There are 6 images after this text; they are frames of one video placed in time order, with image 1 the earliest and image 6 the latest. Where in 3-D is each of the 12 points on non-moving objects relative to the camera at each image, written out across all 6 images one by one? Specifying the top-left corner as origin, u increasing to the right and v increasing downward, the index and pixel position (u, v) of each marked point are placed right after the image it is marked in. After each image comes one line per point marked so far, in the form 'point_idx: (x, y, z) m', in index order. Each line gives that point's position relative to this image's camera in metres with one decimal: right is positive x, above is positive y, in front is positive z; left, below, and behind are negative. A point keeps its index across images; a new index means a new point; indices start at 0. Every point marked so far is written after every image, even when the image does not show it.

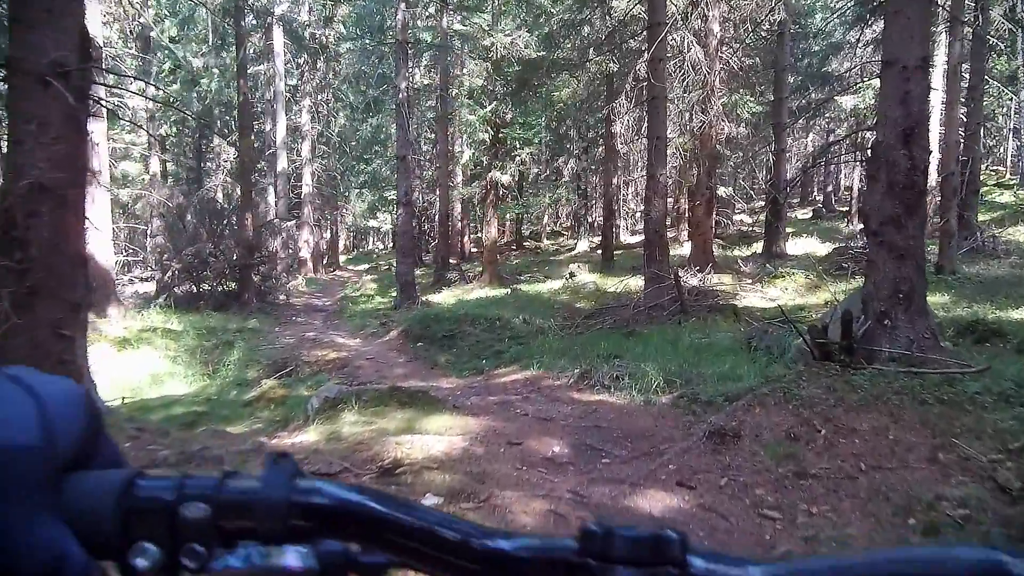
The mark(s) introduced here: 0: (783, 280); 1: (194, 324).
0: (+4.3, +0.1, +12.7) m
1: (-5.7, -0.7, +14.5) m
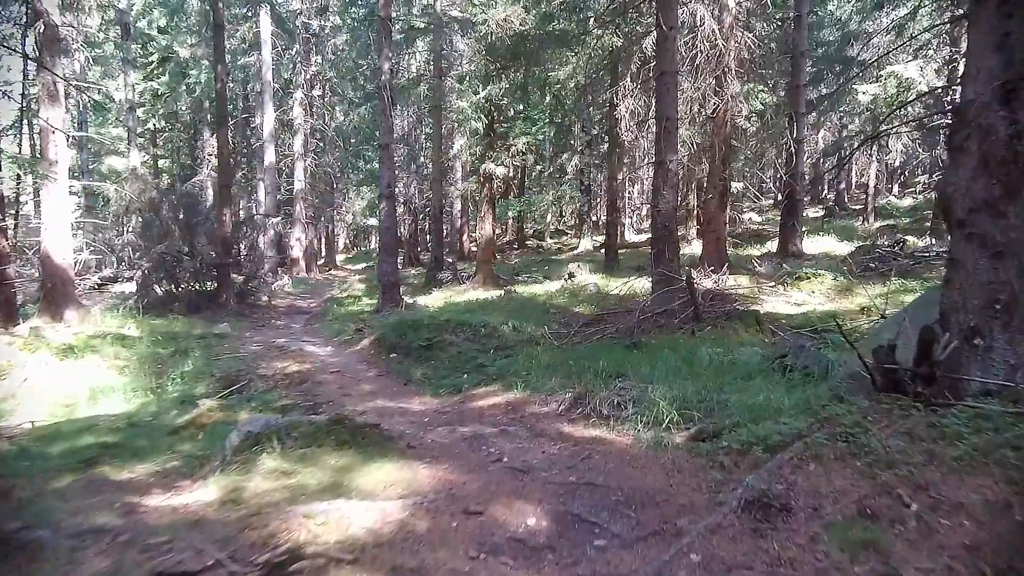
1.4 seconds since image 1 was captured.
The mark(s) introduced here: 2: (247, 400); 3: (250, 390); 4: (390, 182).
0: (+4.1, +0.1, +11.3) m
1: (-5.8, -0.7, +13.2) m
2: (-2.6, -1.1, +7.9) m
3: (-2.7, -1.1, +8.5) m
4: (-2.1, +1.8, +14.1) m
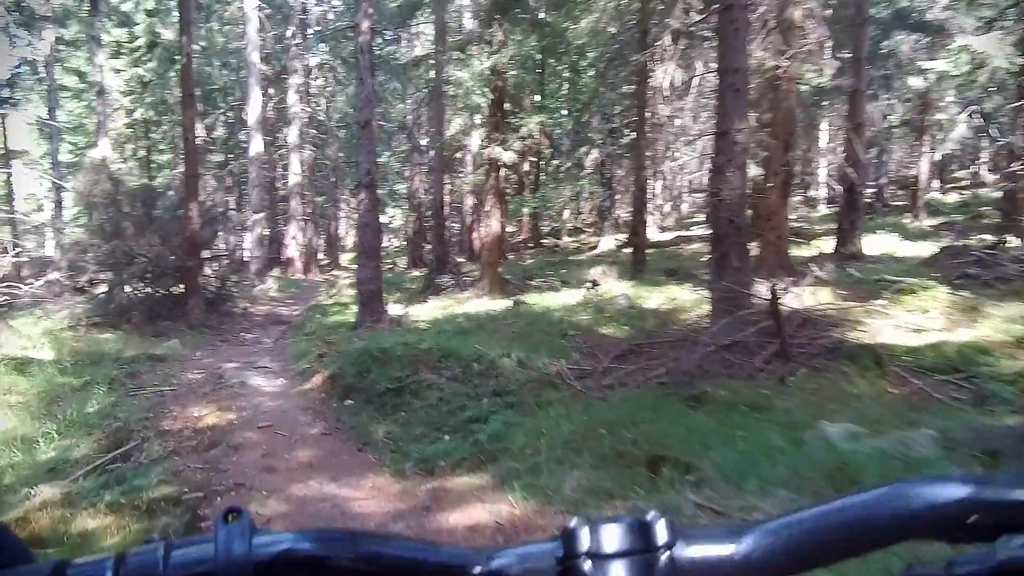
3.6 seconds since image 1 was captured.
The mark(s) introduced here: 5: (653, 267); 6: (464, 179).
0: (+4.2, -0.1, +8.6) m
1: (-5.7, -0.8, +10.6) m
2: (-2.6, -1.3, +5.3) m
3: (-2.7, -1.2, +5.9) m
4: (-2.0, +1.7, +11.4) m
5: (+3.2, +0.5, +18.5) m
6: (-1.1, +2.6, +19.5) m
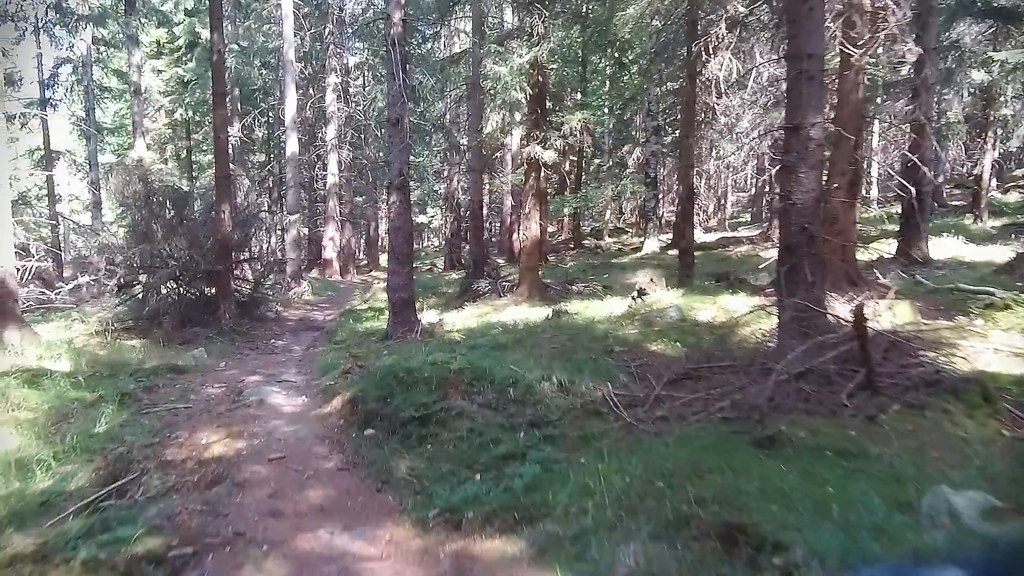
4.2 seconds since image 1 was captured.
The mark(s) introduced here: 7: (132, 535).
0: (+4.6, -0.2, +7.6) m
1: (-5.2, -0.9, +10.1) m
2: (-2.3, -1.4, +4.6) m
3: (-2.5, -1.4, +5.3) m
4: (-1.5, +1.6, +10.8) m
5: (+4.1, +0.4, +17.6) m
6: (-0.2, +2.5, +18.8) m
7: (-2.1, -1.4, +4.4) m
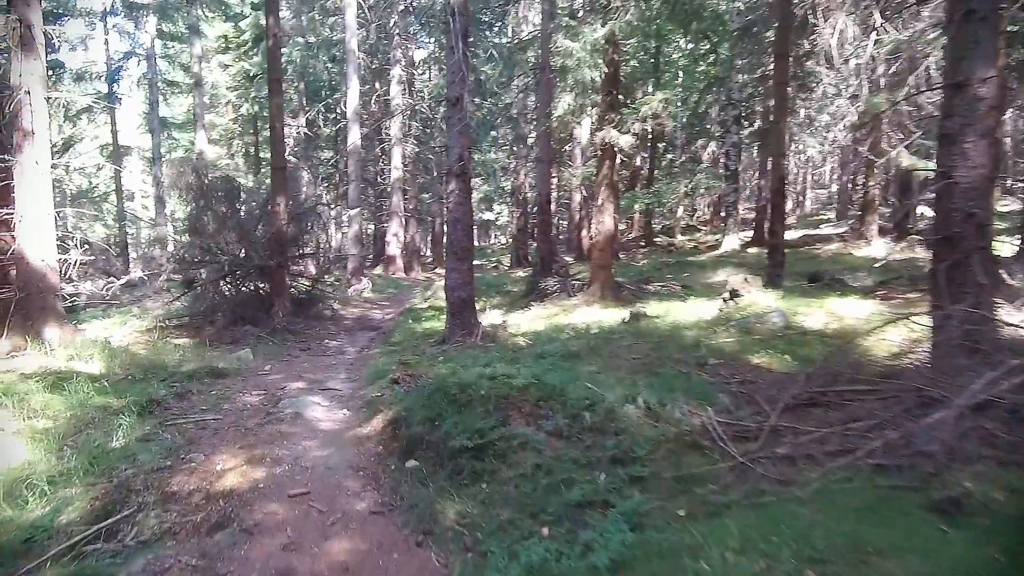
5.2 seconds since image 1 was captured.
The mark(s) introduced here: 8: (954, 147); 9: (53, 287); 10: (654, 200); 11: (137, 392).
0: (+5.2, -0.3, +6.0) m
1: (-4.4, -0.9, +9.4) m
2: (-2.0, -1.4, +3.6) m
3: (-2.1, -1.3, +4.3) m
4: (-0.6, +1.6, +9.7) m
5: (+5.5, +0.3, +16.0) m
6: (+1.3, +2.6, +17.6) m
7: (-1.7, -1.3, +3.4) m
8: (+2.6, +0.8, +4.7) m
9: (-6.1, 0.0, +10.8) m
10: (+3.5, +2.2, +20.0) m
11: (-3.8, -1.1, +8.2) m
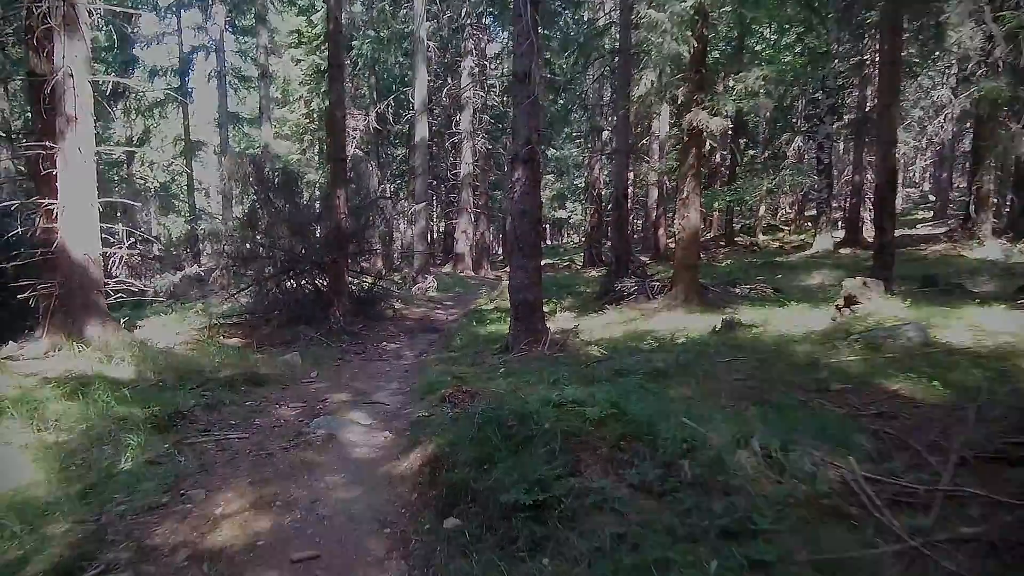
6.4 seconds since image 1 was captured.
0: (+5.6, -0.3, +4.4) m
1: (-3.6, -0.8, +8.5) m
2: (-1.8, -1.4, +2.6) m
3: (-1.8, -1.3, +3.3) m
4: (+0.2, +1.6, +8.5) m
5: (+6.8, +0.3, +14.3) m
6: (+2.8, +2.5, +16.2) m
7: (-1.5, -1.3, +2.4) m
8: (+2.9, +0.8, +3.3) m
9: (-5.2, +0.1, +10.1) m
10: (+5.2, +2.1, +18.4) m
11: (-3.1, -1.0, +7.3) m
